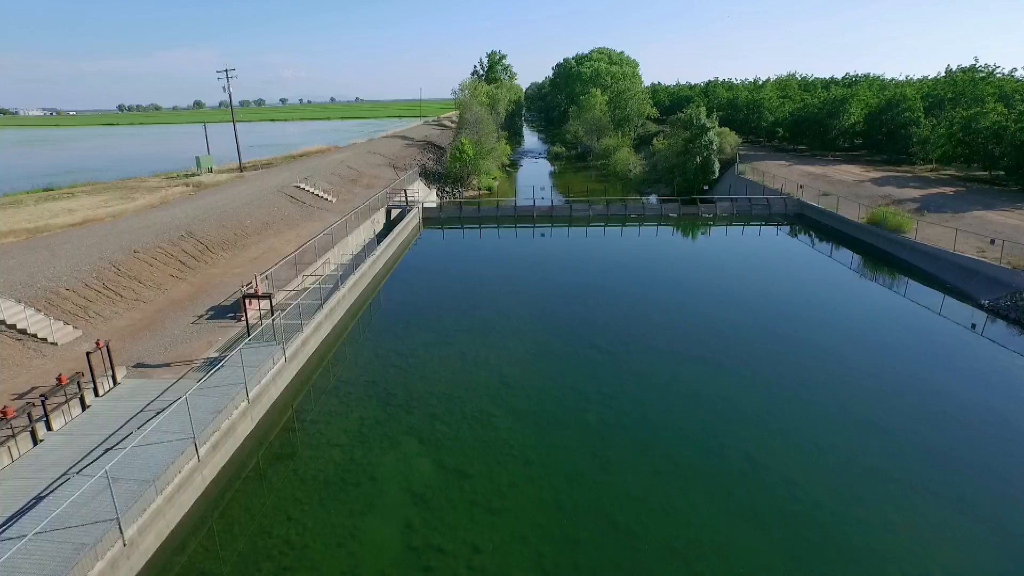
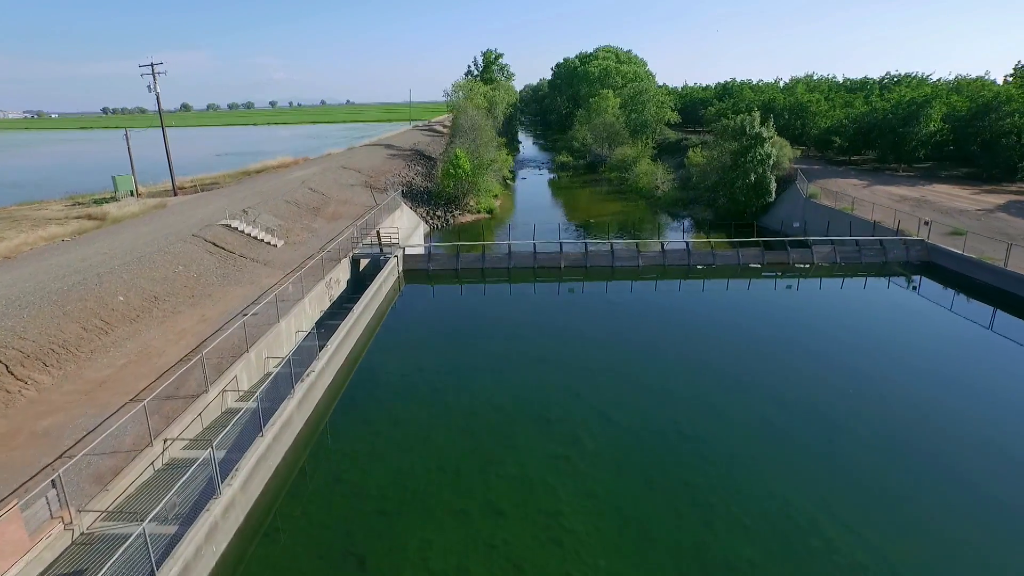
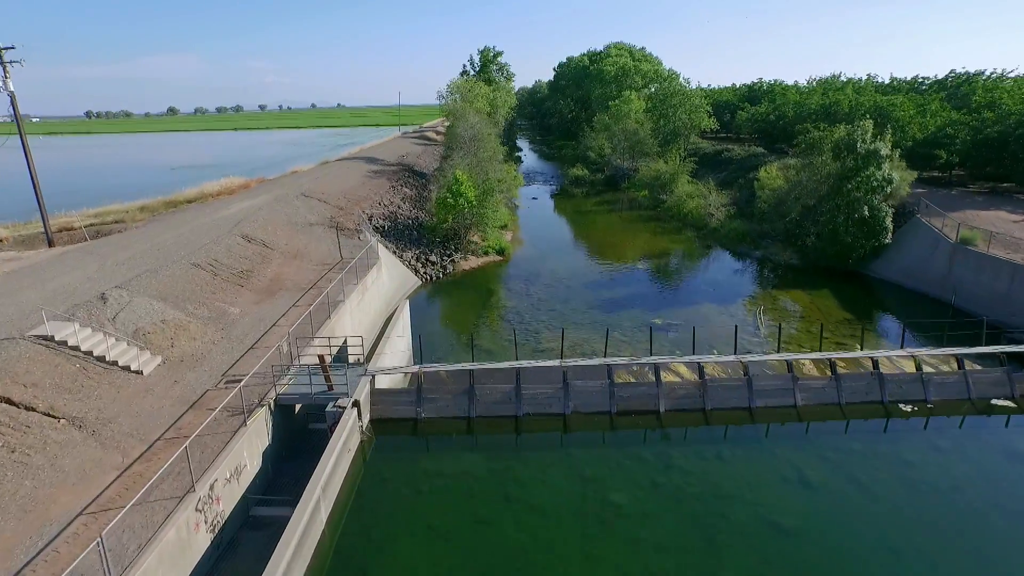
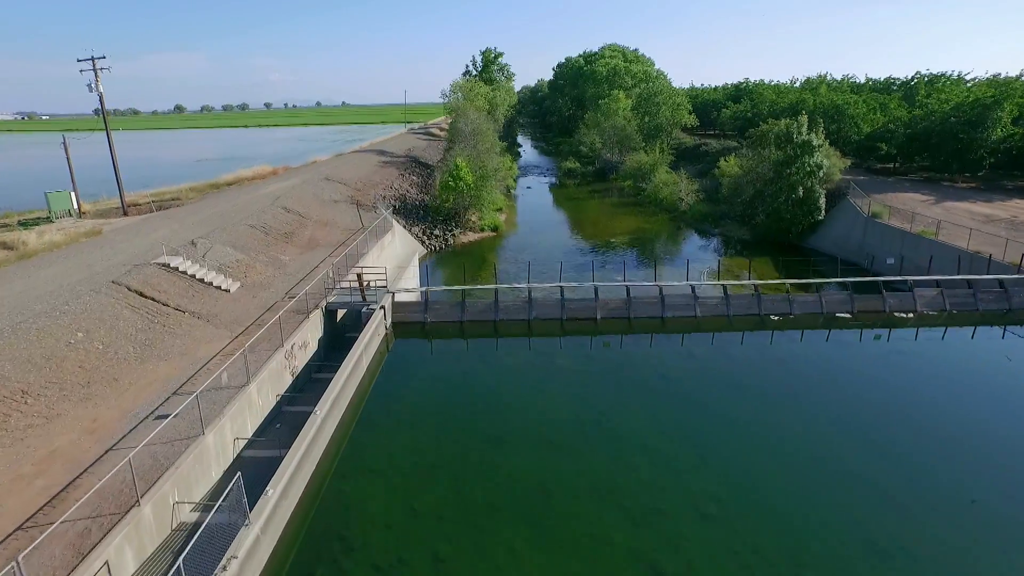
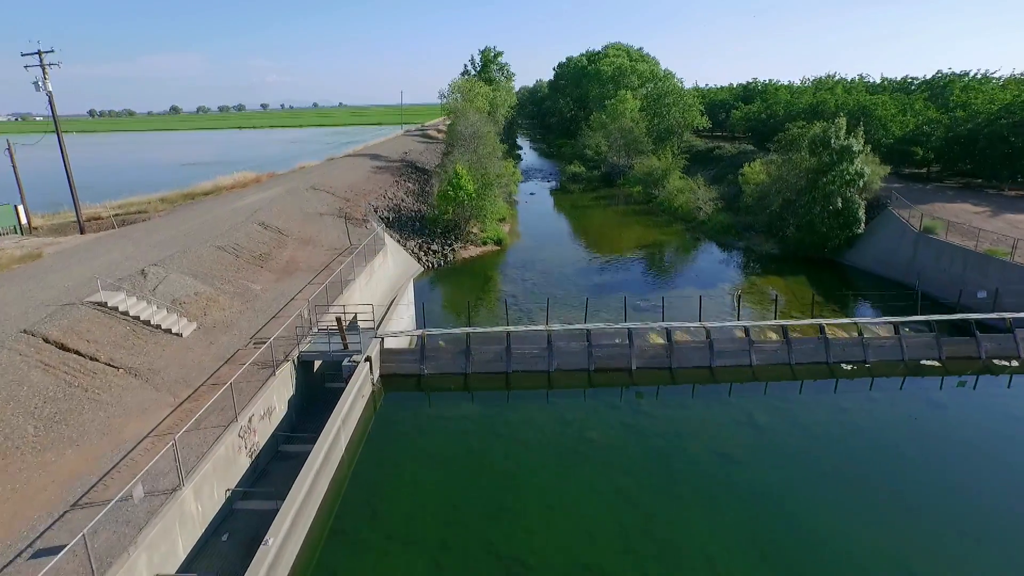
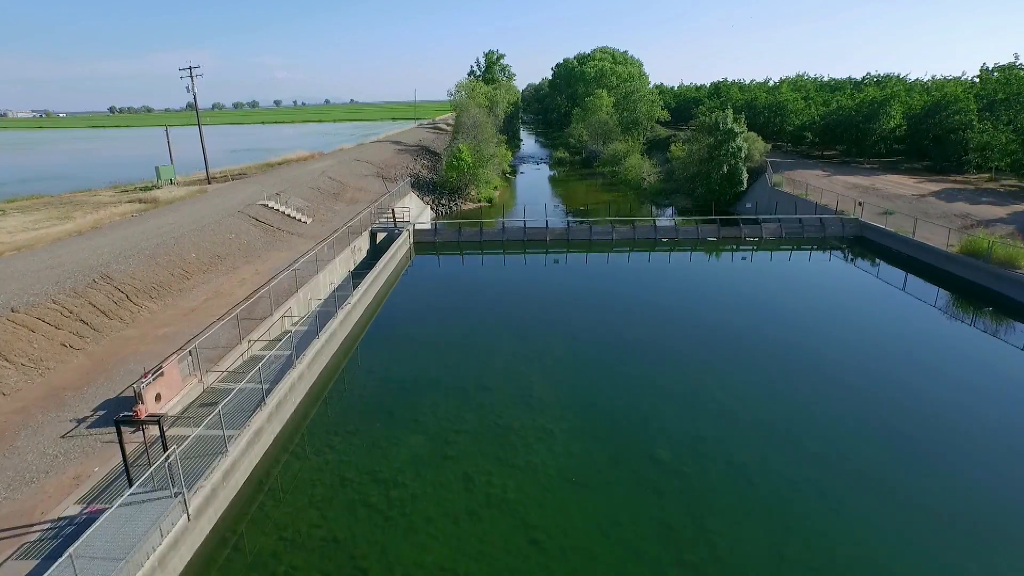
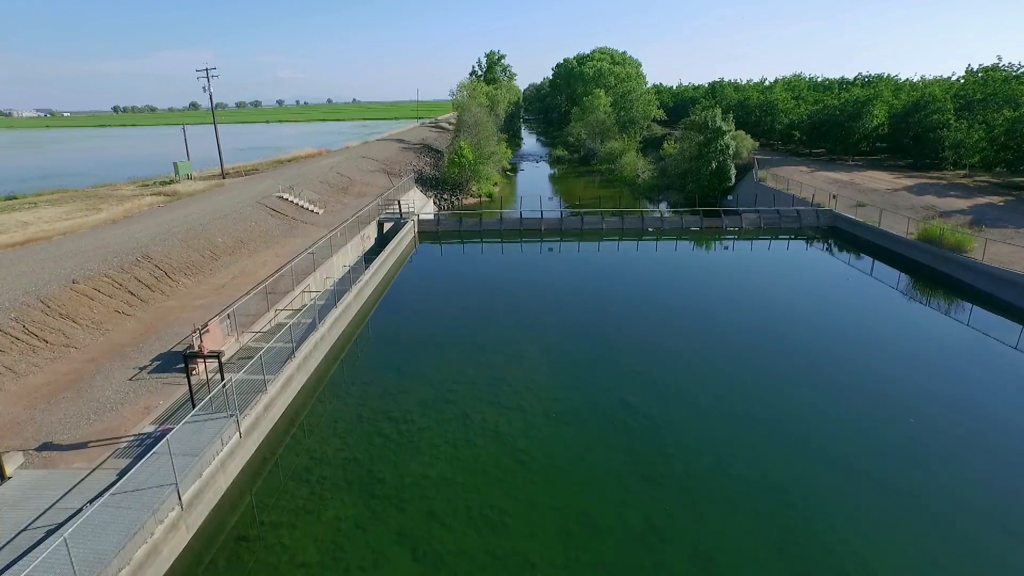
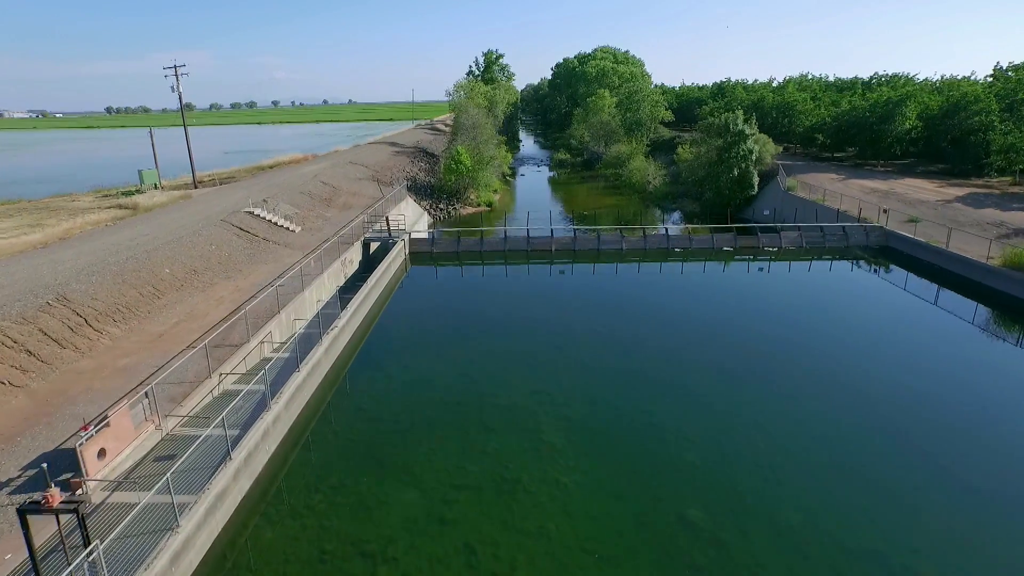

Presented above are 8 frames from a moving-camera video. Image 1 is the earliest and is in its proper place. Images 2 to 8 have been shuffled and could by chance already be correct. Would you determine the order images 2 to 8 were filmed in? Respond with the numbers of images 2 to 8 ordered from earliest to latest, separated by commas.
7, 6, 8, 2, 4, 5, 3
